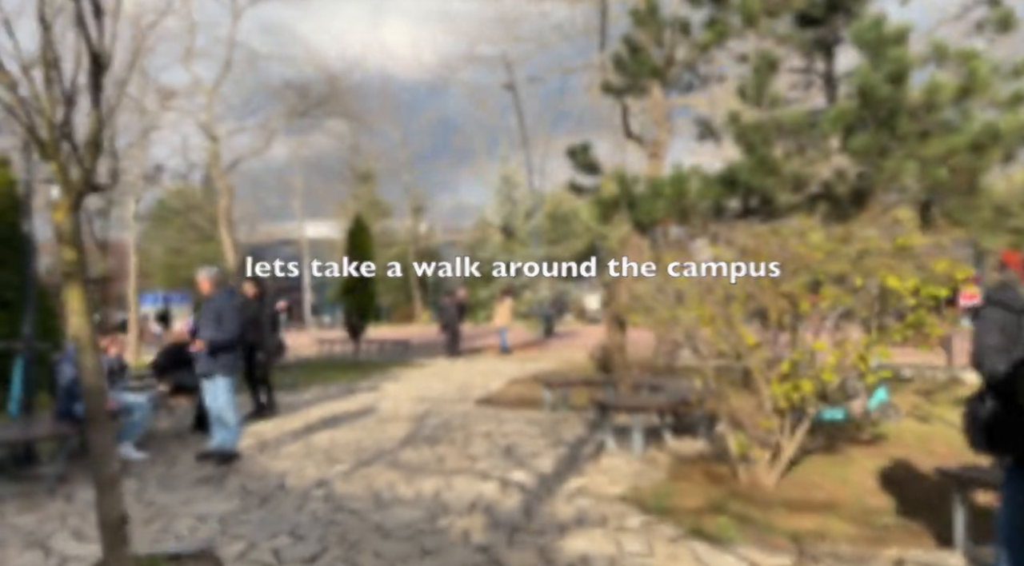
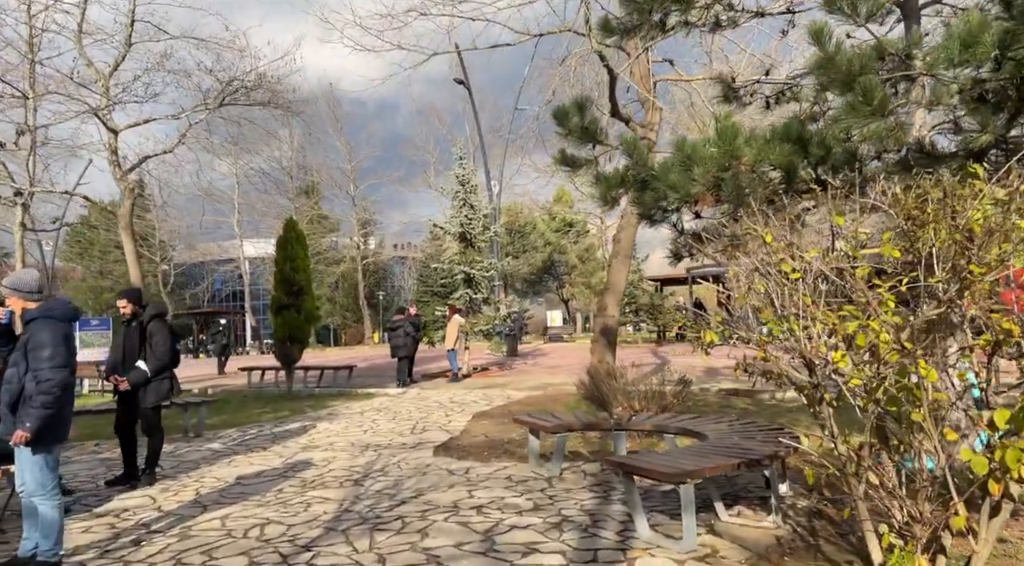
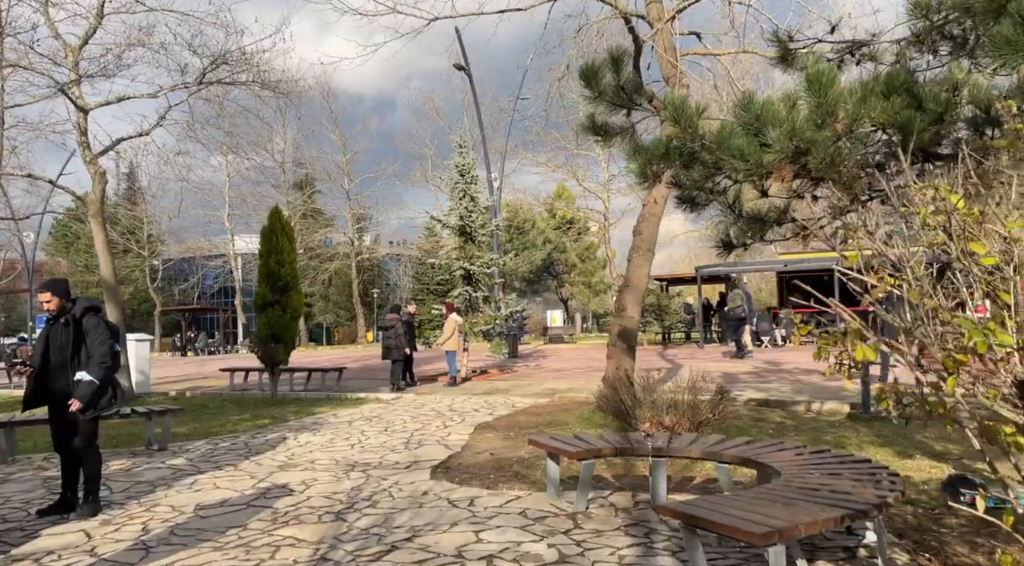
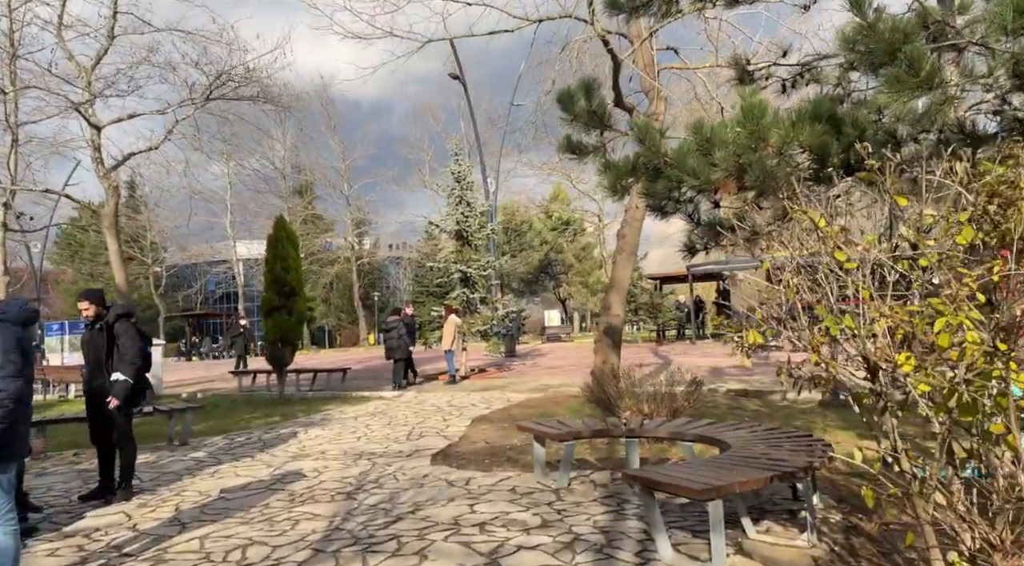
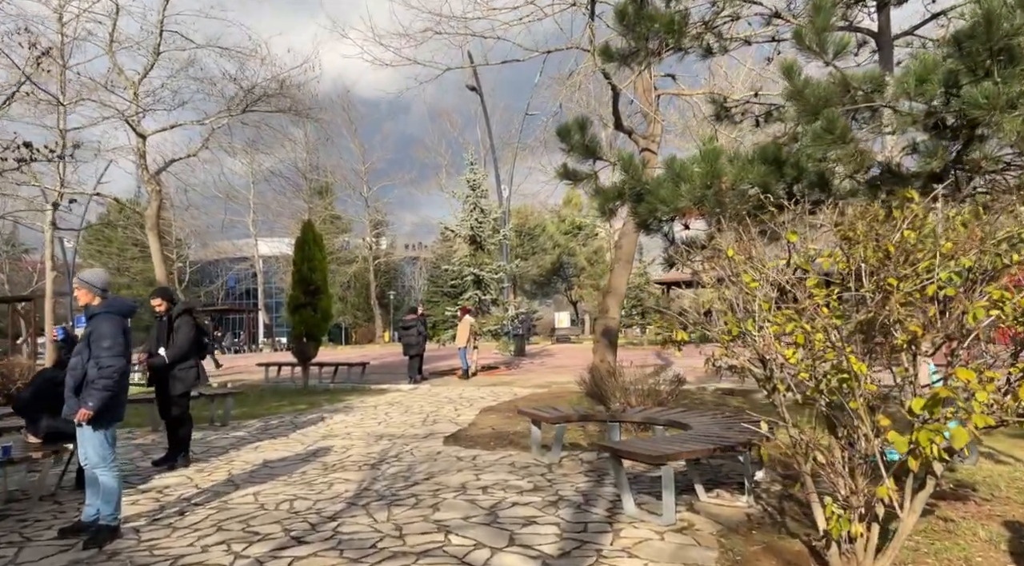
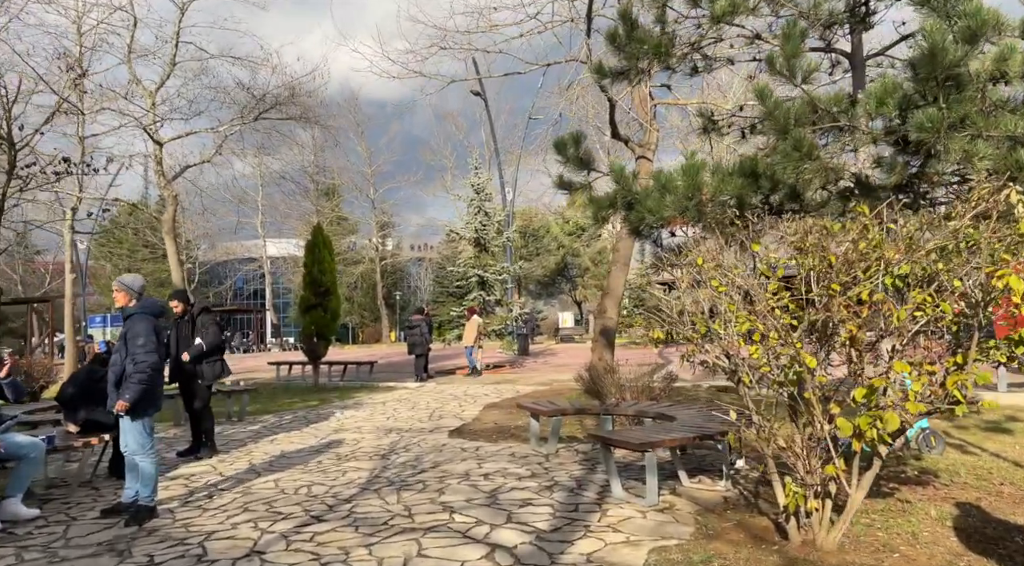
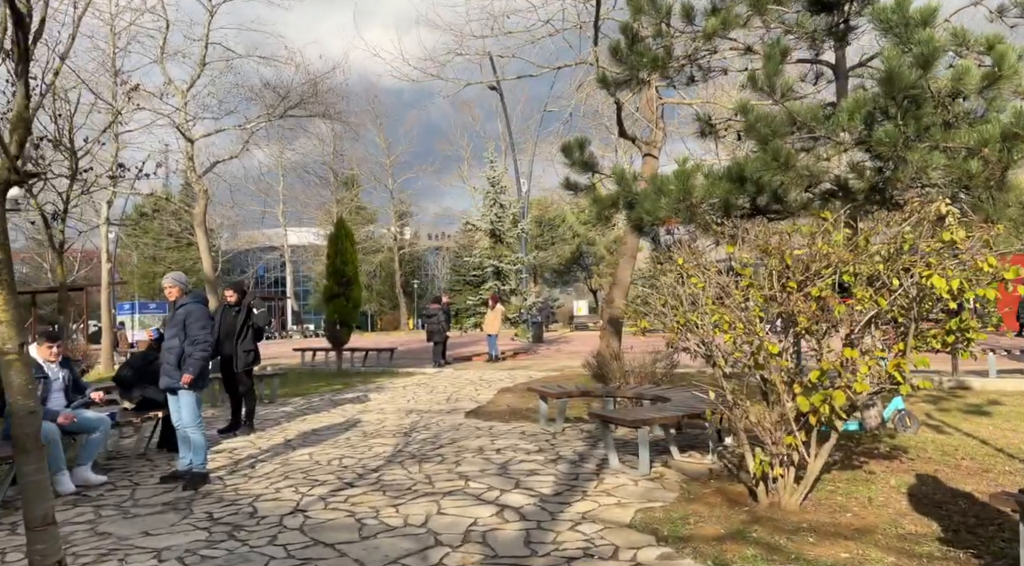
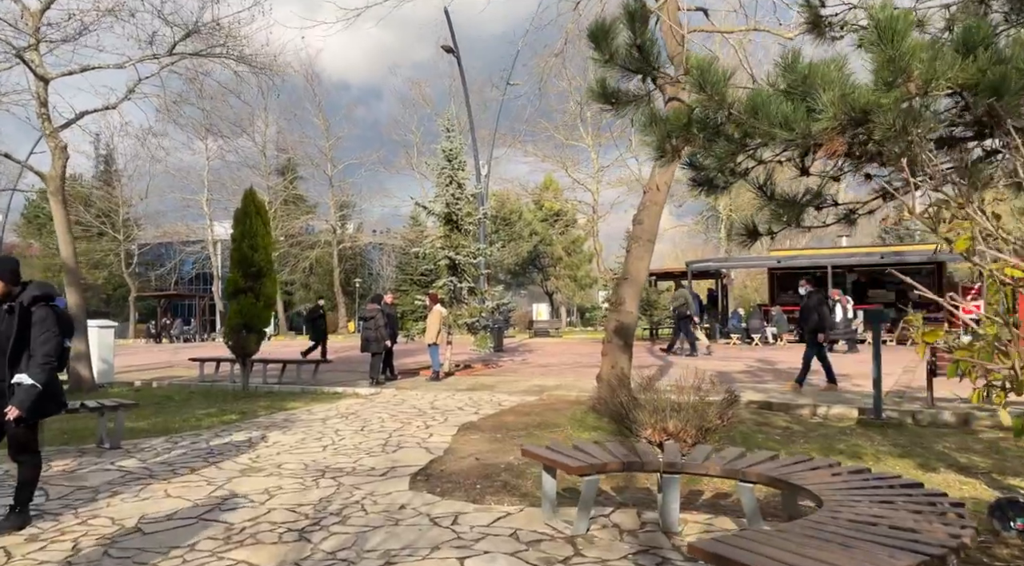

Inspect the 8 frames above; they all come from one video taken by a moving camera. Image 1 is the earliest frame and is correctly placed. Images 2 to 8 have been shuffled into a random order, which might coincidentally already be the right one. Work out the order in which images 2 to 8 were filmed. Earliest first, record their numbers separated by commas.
7, 6, 5, 2, 4, 3, 8
